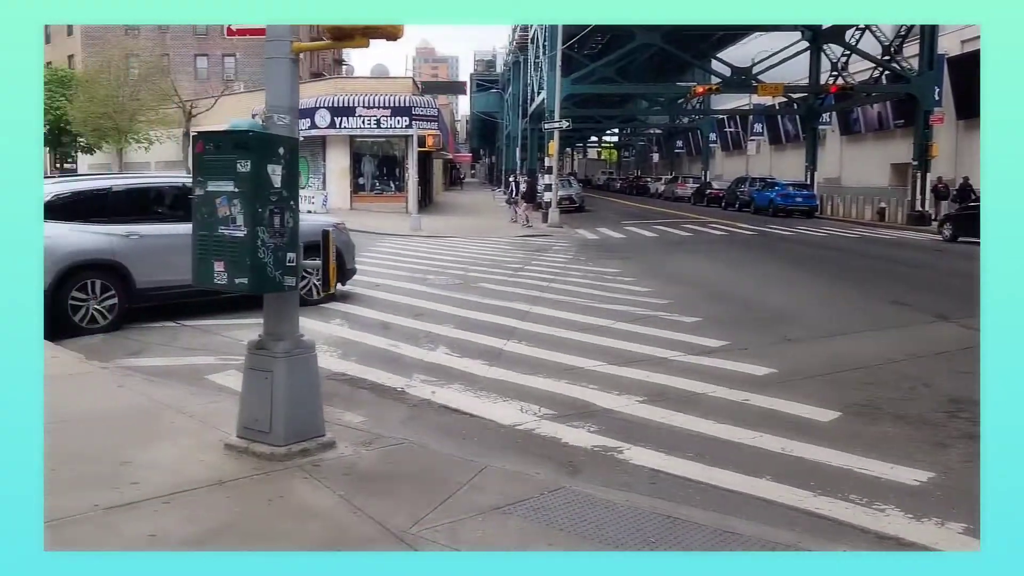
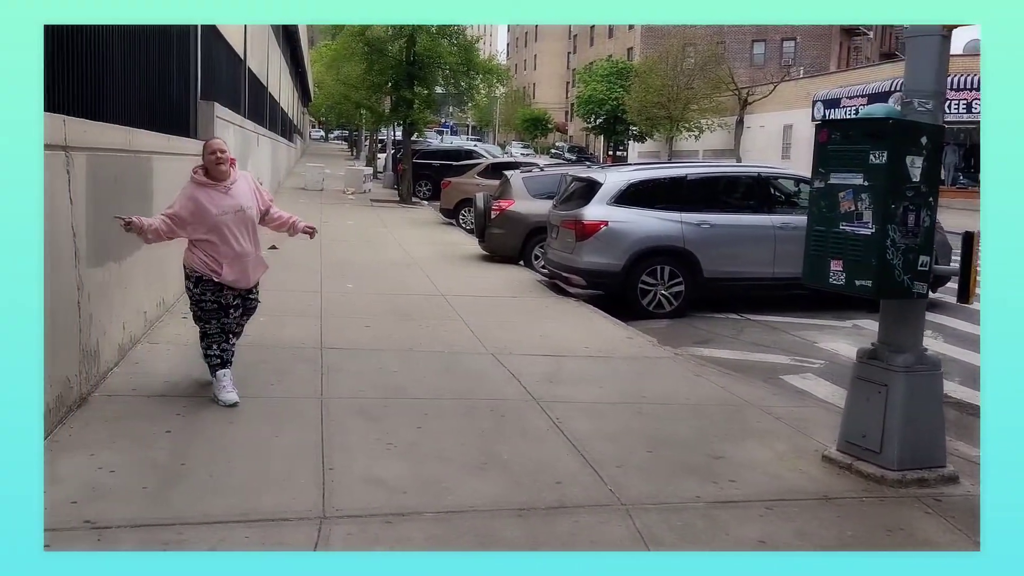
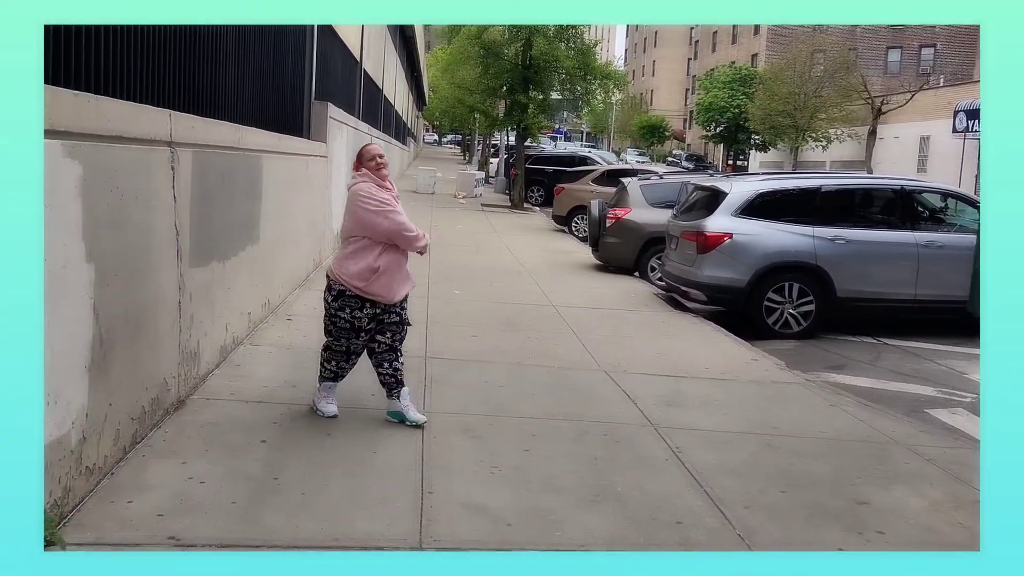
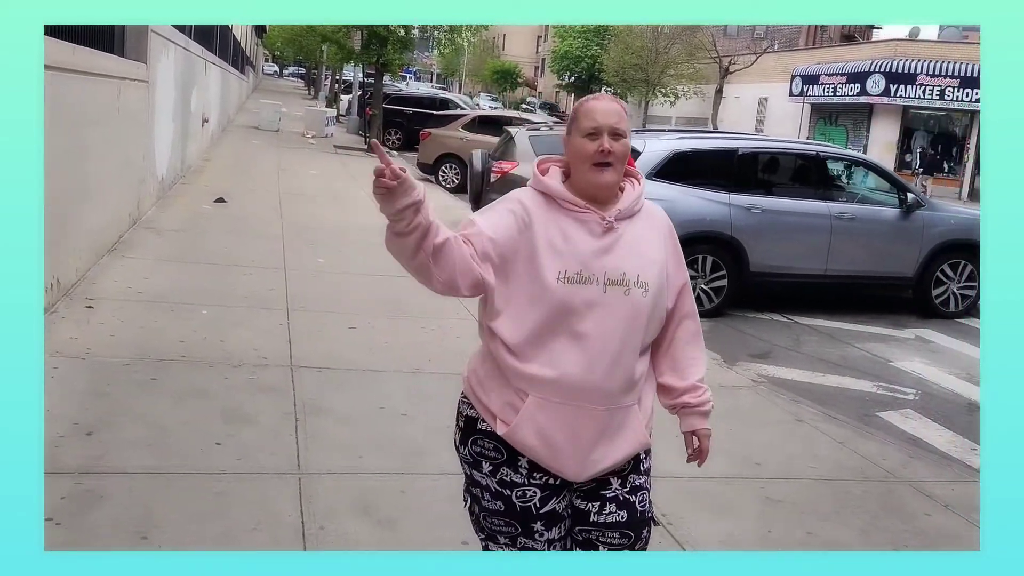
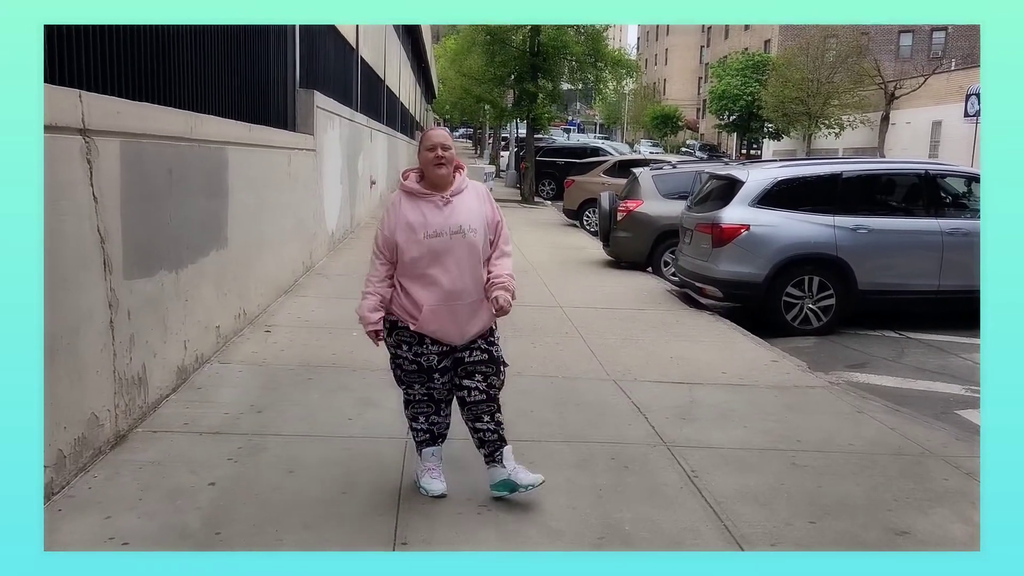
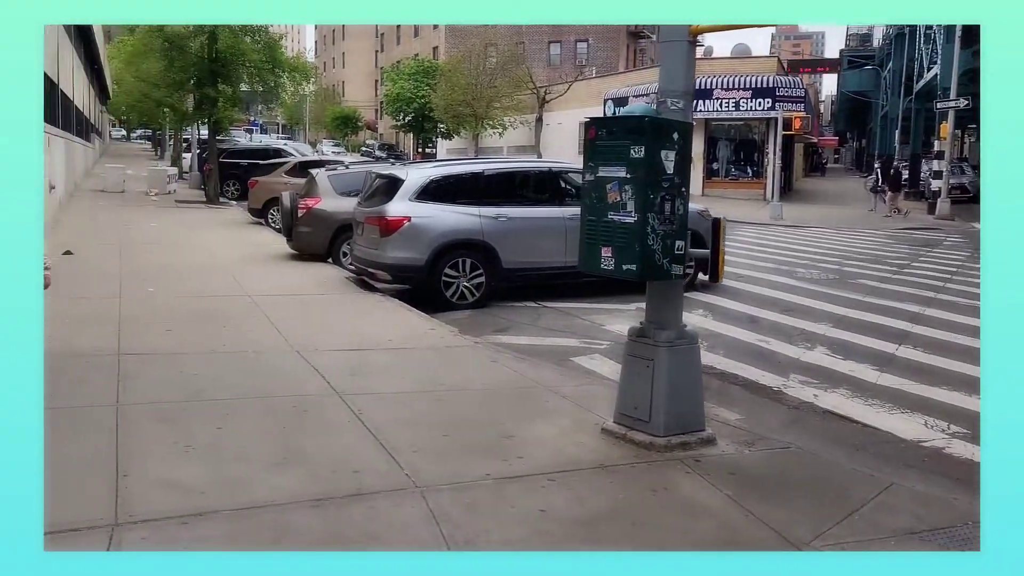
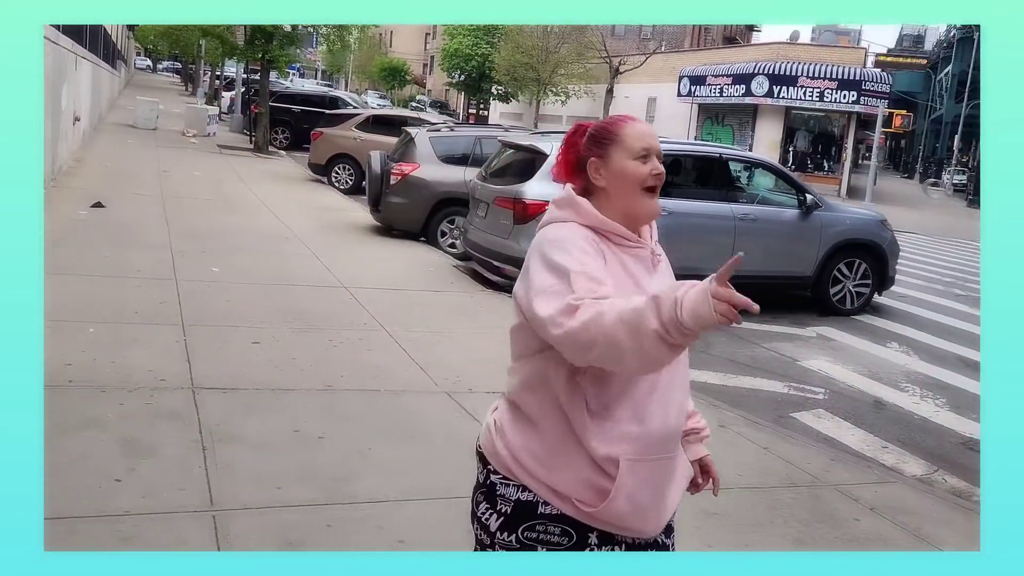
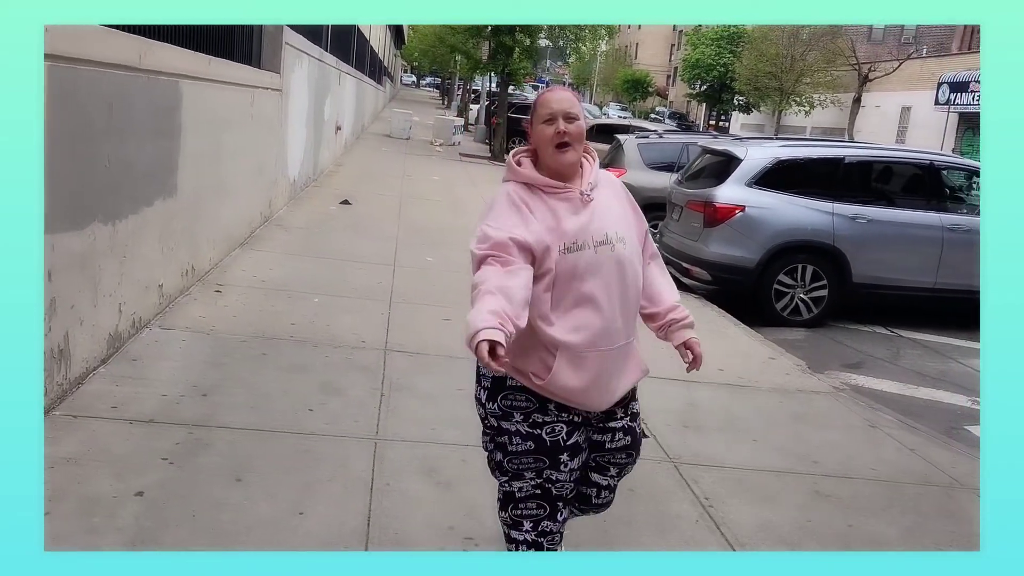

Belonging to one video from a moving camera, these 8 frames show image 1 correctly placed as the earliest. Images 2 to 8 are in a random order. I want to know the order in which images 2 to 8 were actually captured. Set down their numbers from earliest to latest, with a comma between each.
6, 2, 3, 5, 8, 4, 7
